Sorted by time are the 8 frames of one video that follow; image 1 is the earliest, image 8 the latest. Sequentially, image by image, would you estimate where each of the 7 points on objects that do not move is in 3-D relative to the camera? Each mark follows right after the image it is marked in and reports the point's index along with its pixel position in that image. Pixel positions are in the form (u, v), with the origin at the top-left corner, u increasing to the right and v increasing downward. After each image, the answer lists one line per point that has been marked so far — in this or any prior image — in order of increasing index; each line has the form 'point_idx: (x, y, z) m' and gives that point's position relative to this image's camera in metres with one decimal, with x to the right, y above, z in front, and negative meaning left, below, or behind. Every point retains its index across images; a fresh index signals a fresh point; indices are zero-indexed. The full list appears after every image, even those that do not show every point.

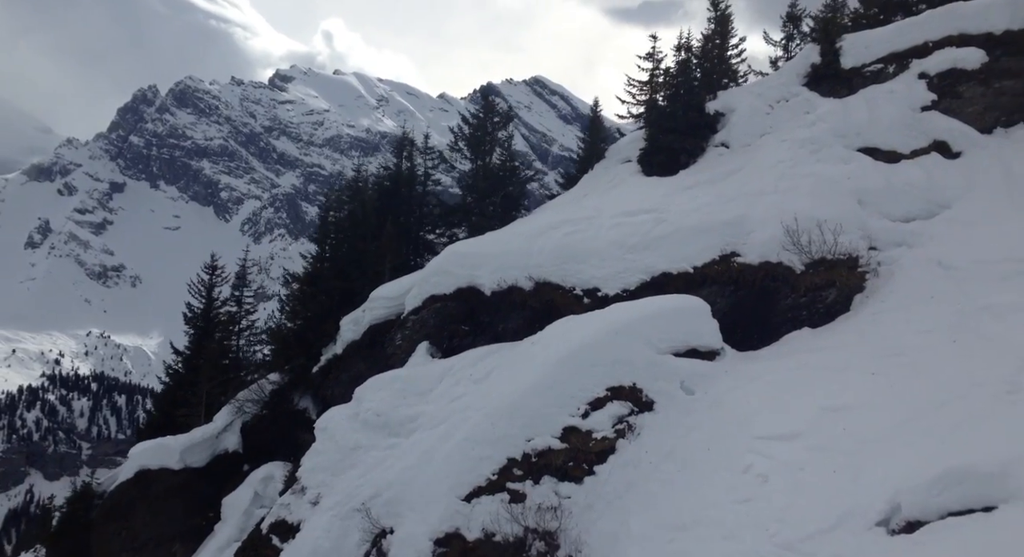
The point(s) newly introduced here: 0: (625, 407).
0: (+2.2, -2.4, +18.6) m
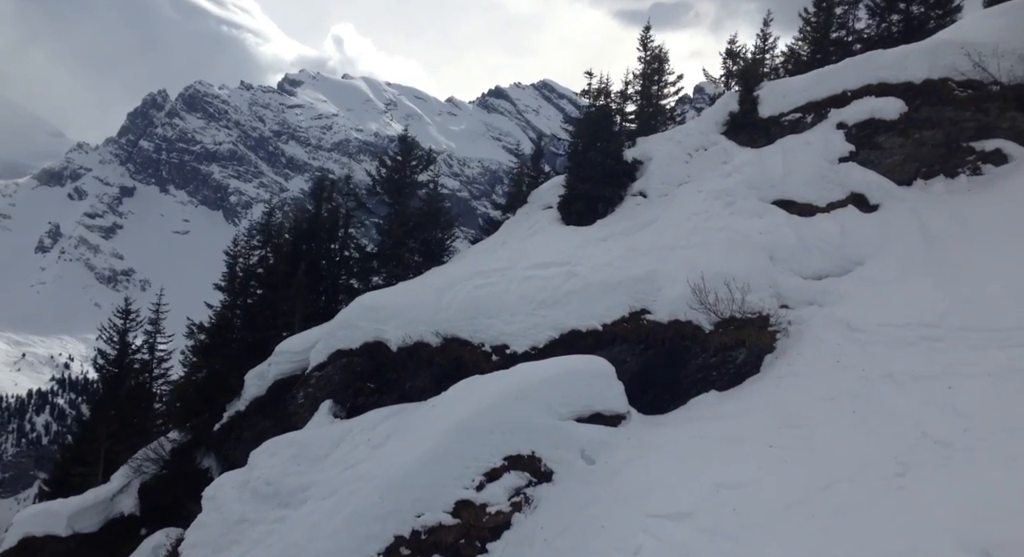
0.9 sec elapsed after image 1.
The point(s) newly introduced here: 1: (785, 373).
0: (+0.2, -3.6, +17.8) m
1: (+5.4, -1.8, +19.3) m
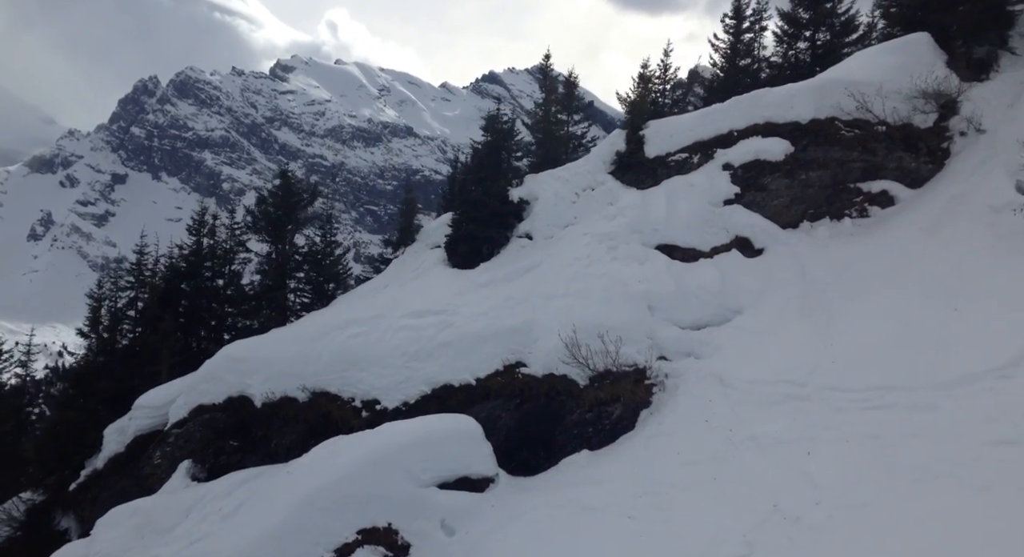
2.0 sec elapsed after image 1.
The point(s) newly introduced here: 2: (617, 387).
0: (-2.3, -4.7, +16.8) m
1: (+2.7, -2.9, +18.6) m
2: (+2.1, -2.2, +19.9) m
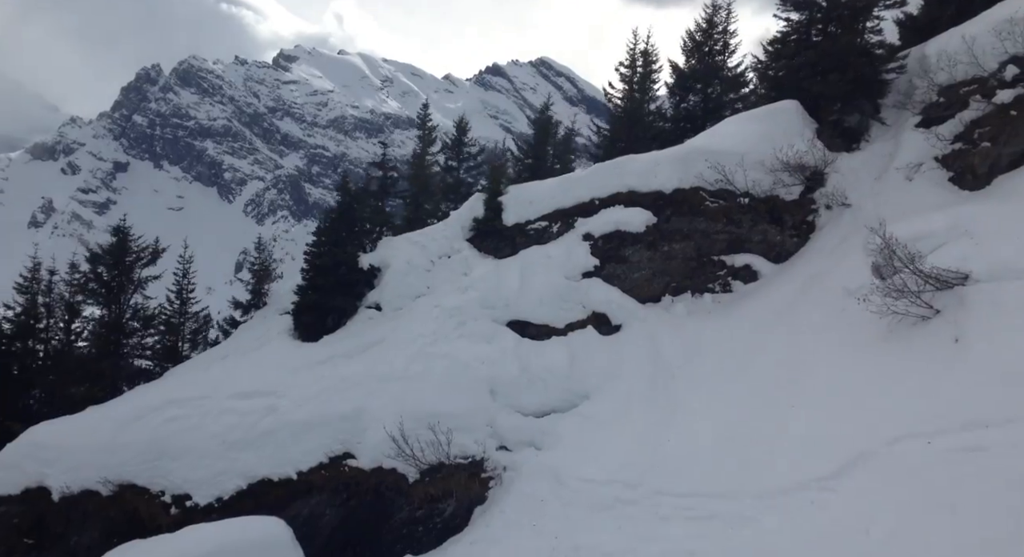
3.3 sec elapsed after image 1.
0: (-5.4, -6.2, +15.0) m
1: (-0.5, -4.5, +17.2) m
2: (-1.2, -3.9, +18.5) m
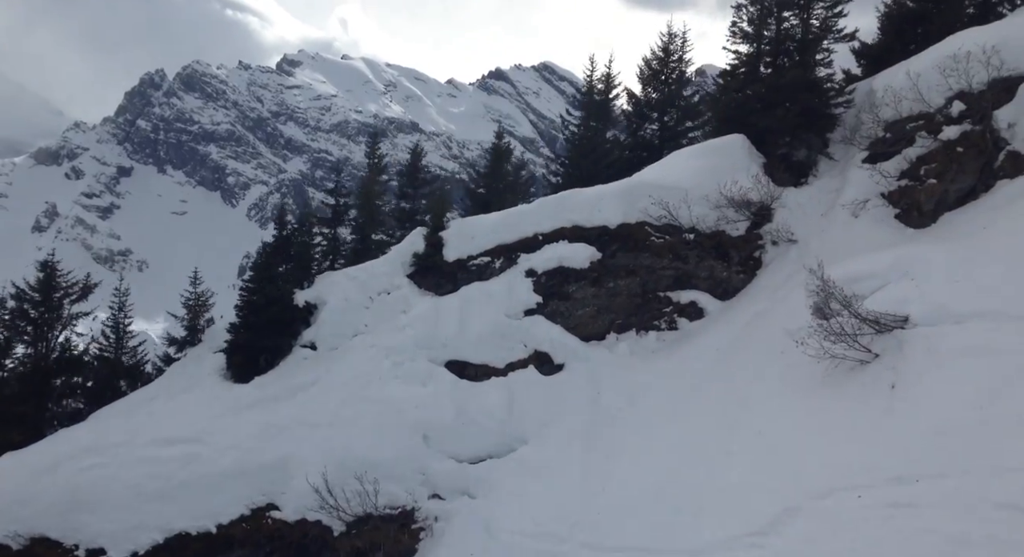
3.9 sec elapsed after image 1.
0: (-6.6, -6.9, +14.1) m
1: (-1.8, -5.3, +16.5) m
2: (-2.5, -4.7, +17.8) m
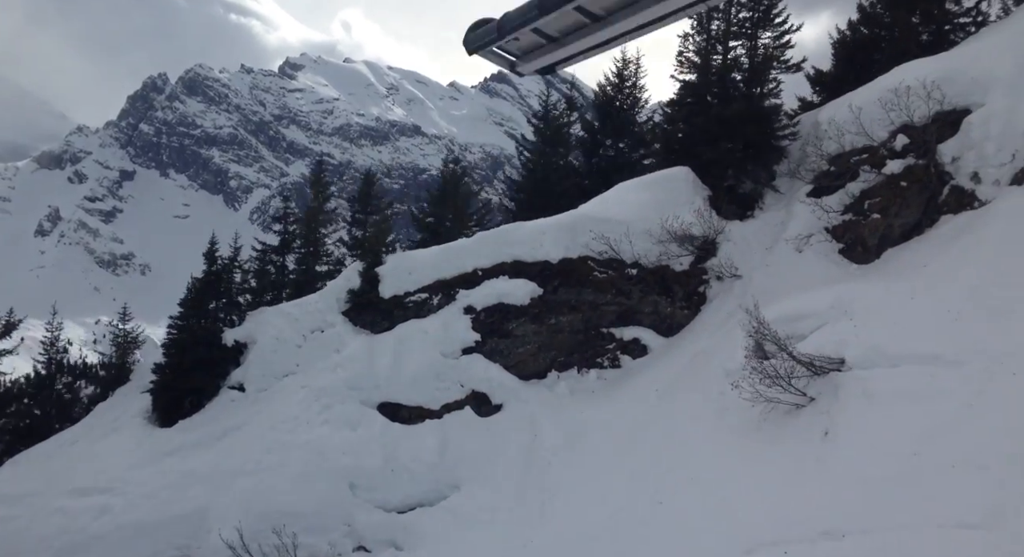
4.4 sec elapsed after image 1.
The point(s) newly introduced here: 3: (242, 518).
0: (-7.8, -7.6, +13.1) m
1: (-3.0, -6.1, +15.7) m
2: (-3.8, -5.4, +16.9) m
3: (-5.0, -4.4, +18.1) m
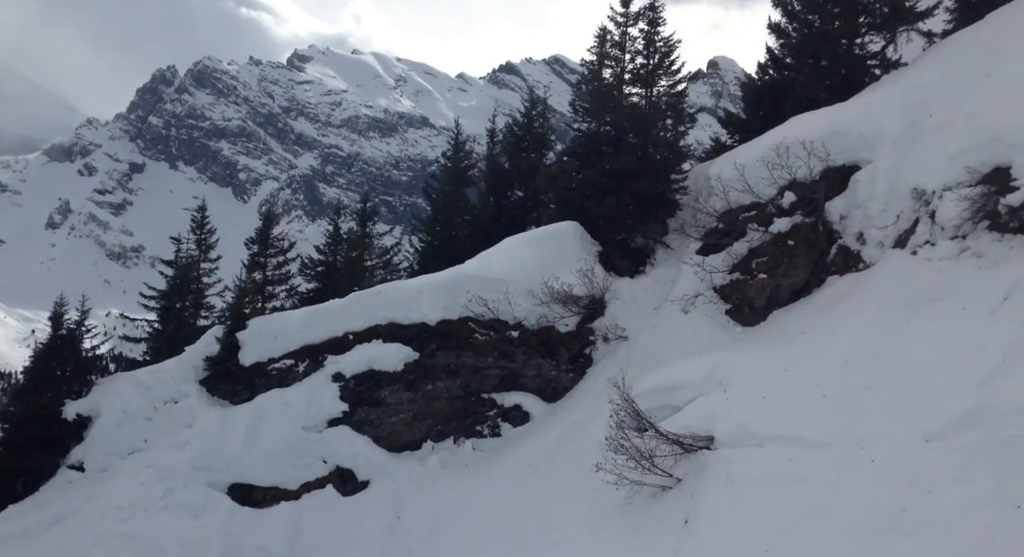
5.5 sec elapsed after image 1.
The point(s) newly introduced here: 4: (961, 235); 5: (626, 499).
0: (-10.0, -8.8, +11.1) m
1: (-5.4, -7.3, +14.0) m
2: (-6.3, -6.7, +15.2) m
3: (-7.5, -5.7, +16.3) m
4: (+8.7, +0.8, +19.1) m
5: (+2.1, -3.9, +17.3) m
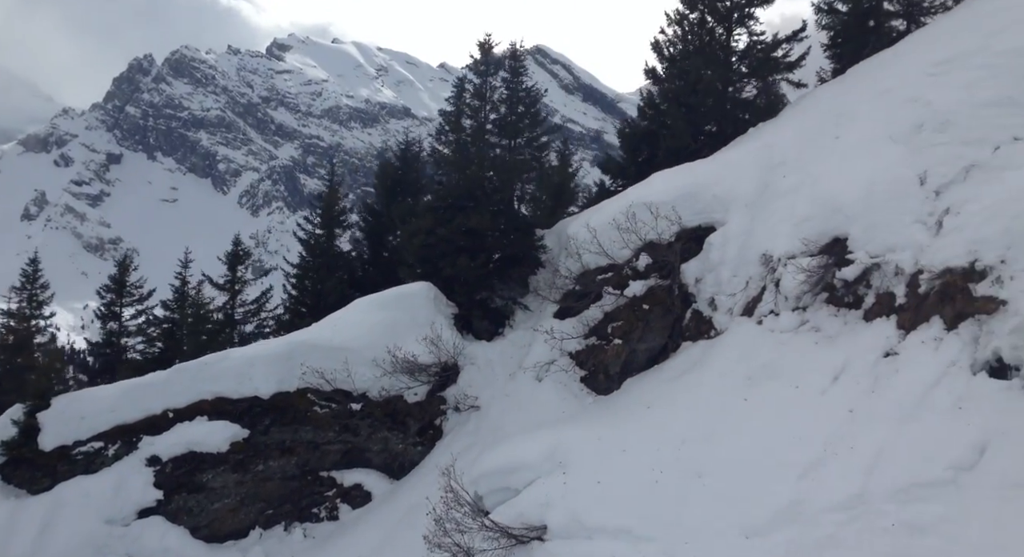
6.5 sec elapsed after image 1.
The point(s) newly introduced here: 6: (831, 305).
0: (-12.4, -9.9, +8.5) m
1: (-8.1, -8.5, +11.9) m
2: (-9.0, -8.0, +13.1) m
3: (-10.4, -7.0, +14.1) m
4: (+5.5, -0.5, +18.5) m
5: (-0.9, -5.2, +16.0) m
6: (+5.9, -0.5, +18.1) m
